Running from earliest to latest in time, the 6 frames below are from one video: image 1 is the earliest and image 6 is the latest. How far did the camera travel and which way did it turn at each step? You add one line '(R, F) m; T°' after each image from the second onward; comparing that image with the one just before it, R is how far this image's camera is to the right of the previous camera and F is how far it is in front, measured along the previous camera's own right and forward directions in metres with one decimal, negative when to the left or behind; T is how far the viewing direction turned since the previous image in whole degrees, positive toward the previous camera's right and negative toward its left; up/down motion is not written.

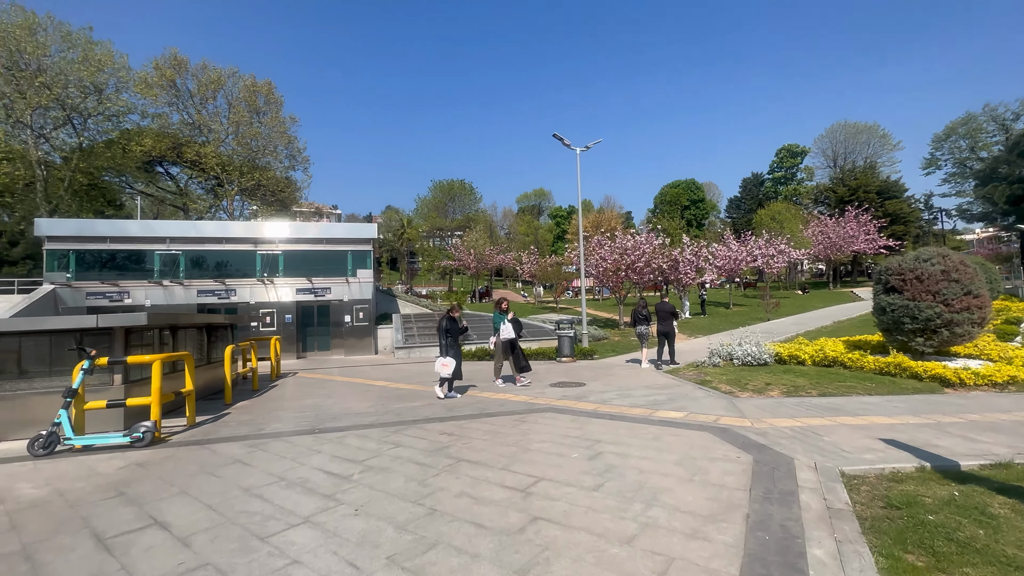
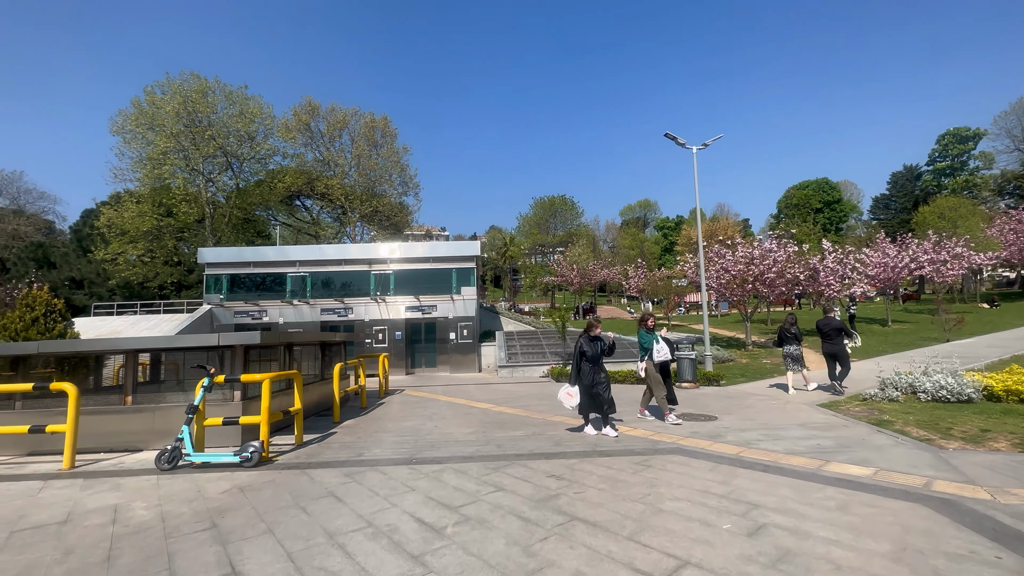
(-0.2, +1.0) m; -13°
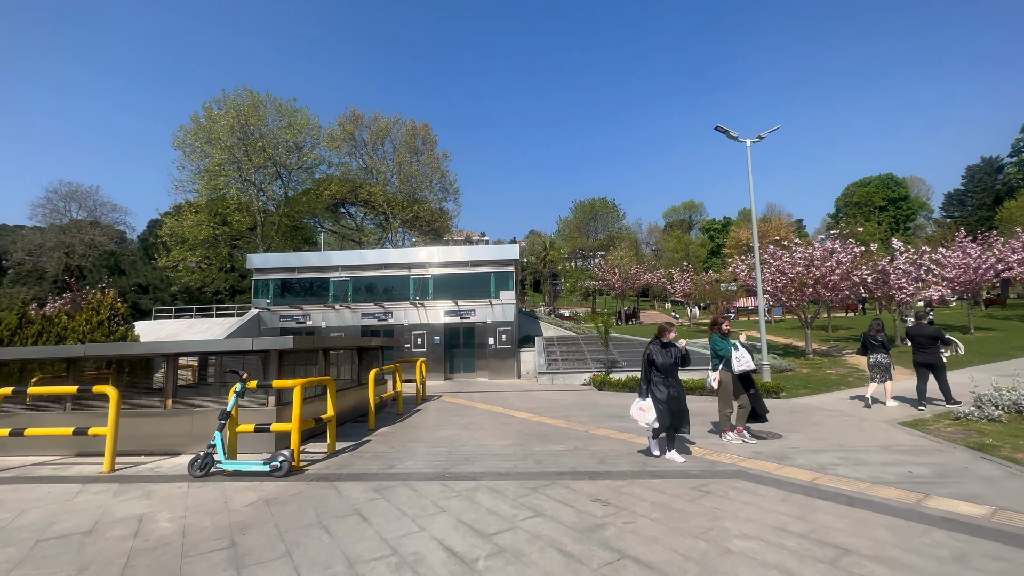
(0.0, +0.5) m; -5°
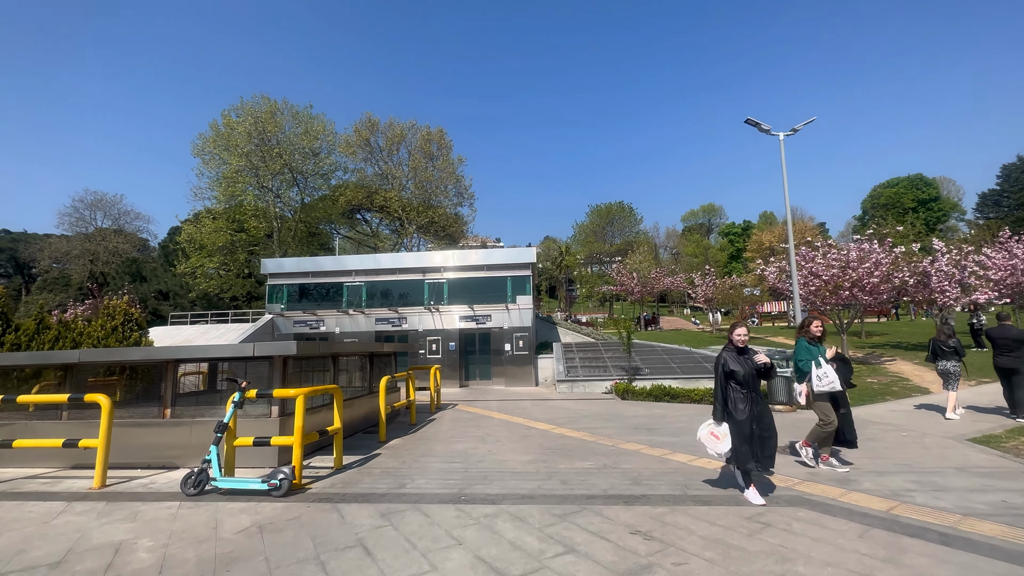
(-0.1, +0.7) m; -2°
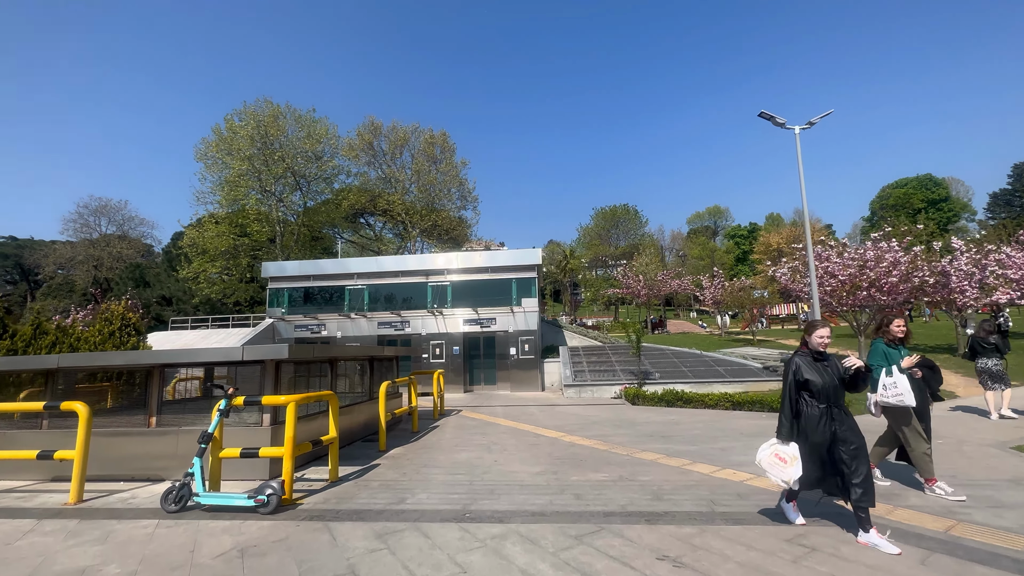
(0.0, +0.5) m; -1°
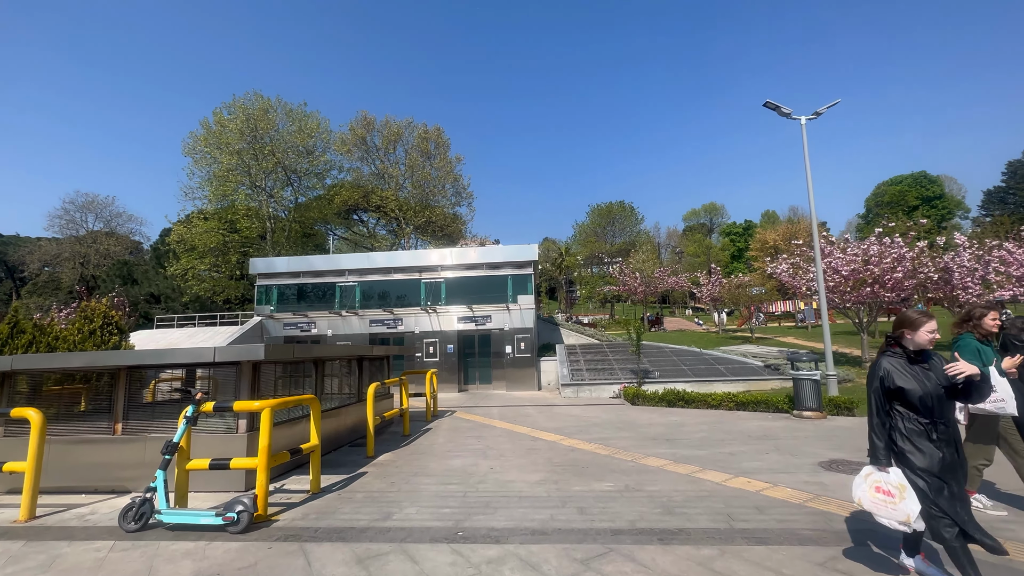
(0.0, +0.5) m; +1°
